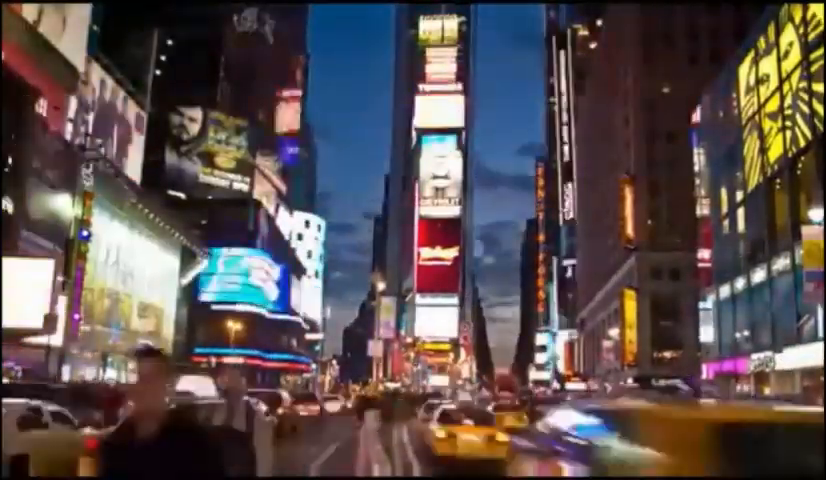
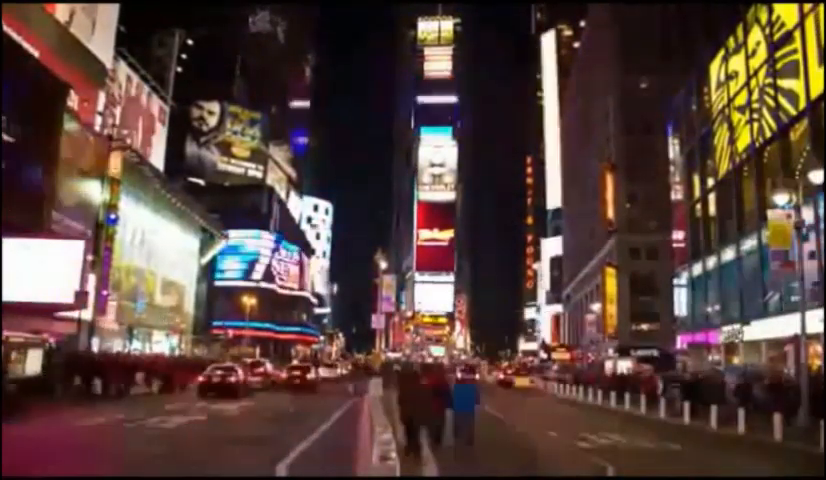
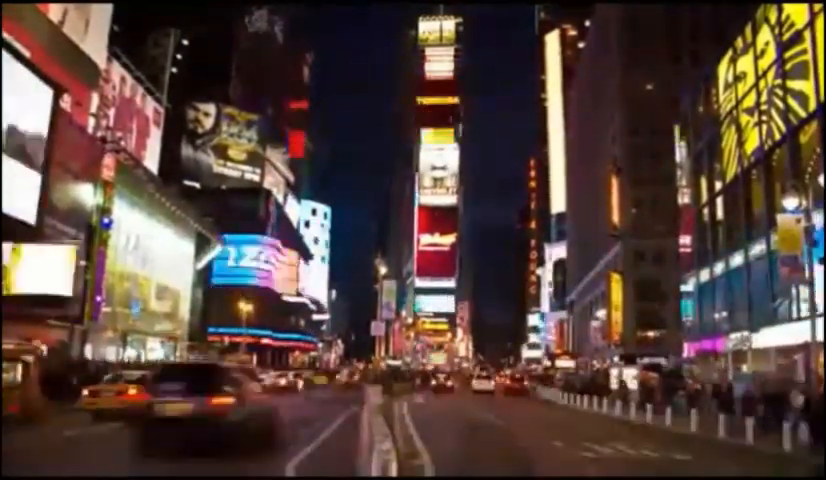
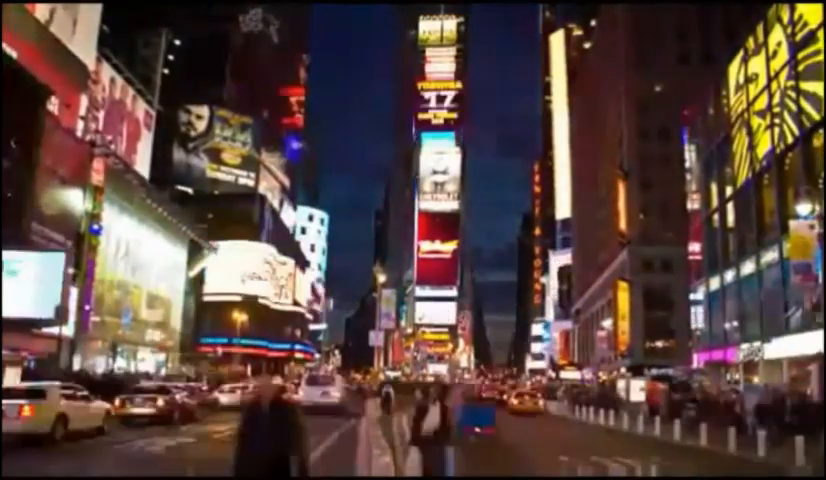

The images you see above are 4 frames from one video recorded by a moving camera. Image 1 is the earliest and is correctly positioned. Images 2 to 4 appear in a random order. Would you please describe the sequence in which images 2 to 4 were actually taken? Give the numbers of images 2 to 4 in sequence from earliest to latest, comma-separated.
4, 3, 2
